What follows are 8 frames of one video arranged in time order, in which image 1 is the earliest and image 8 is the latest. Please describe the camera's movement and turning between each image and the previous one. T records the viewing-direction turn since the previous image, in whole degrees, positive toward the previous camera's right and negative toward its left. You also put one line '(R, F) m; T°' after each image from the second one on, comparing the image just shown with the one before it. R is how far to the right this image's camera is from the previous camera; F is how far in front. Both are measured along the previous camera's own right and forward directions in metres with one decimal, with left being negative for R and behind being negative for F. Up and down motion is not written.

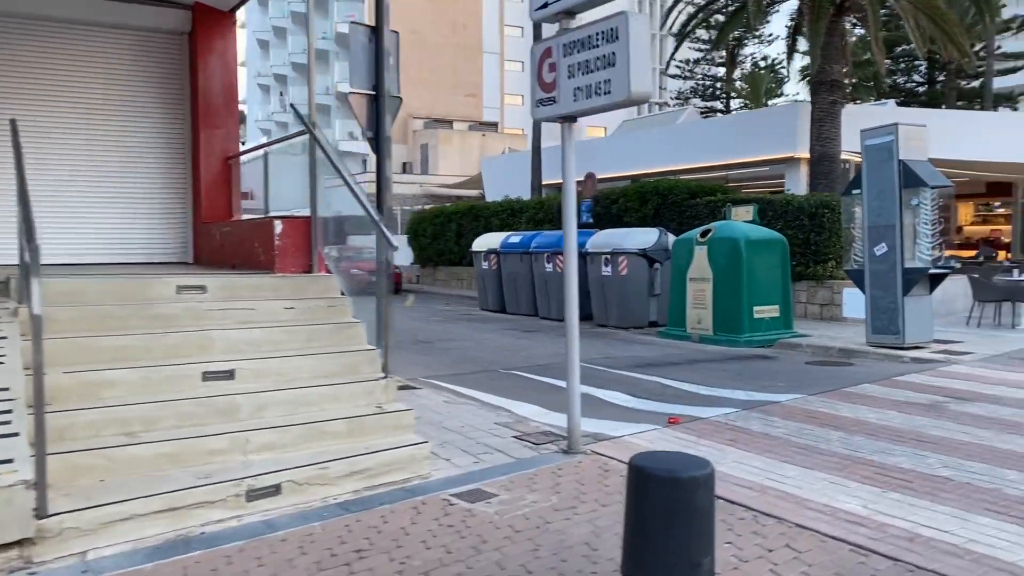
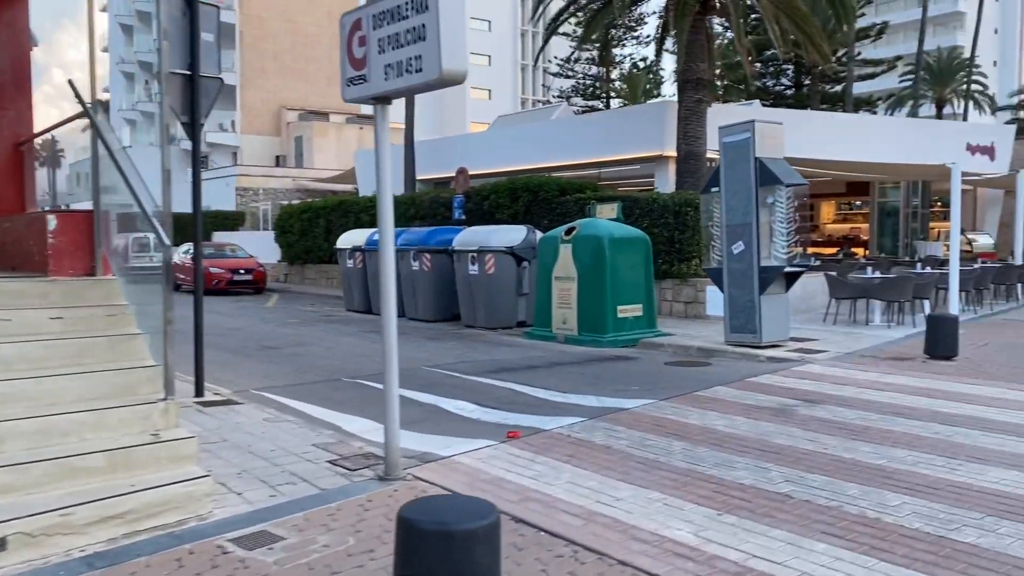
(+0.4, +0.6) m; +7°
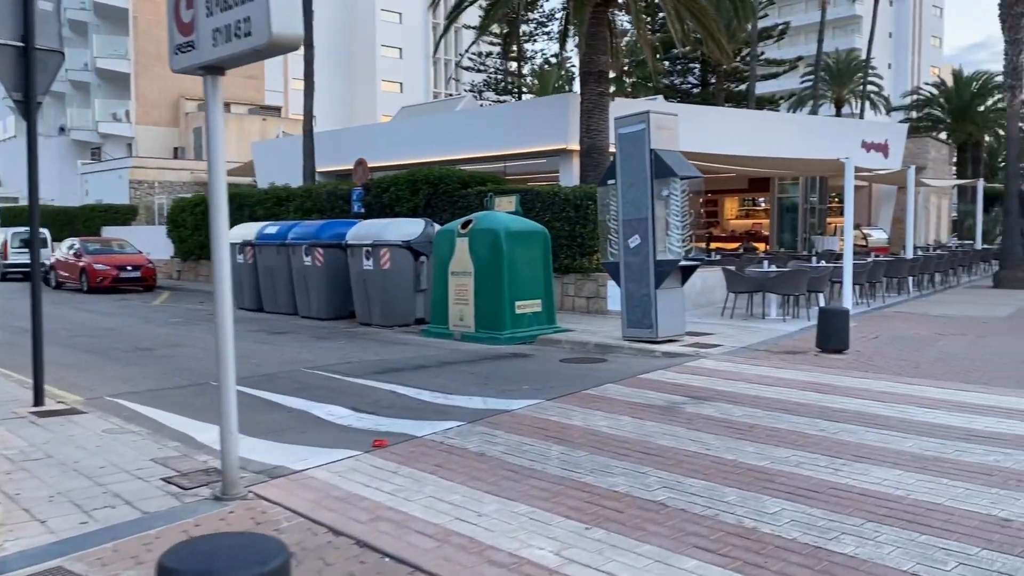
(+0.3, +0.4) m; +6°
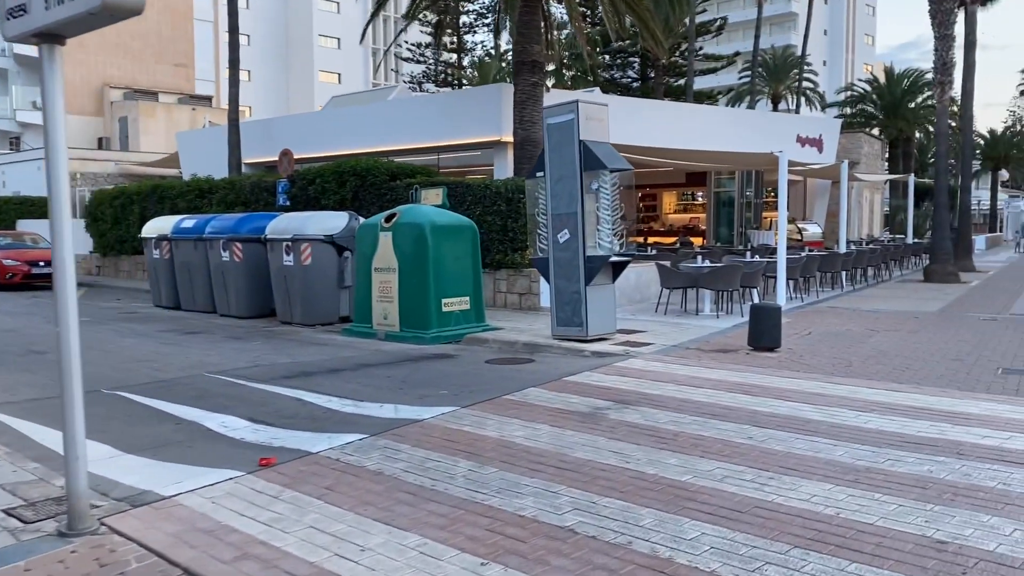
(+0.2, +0.5) m; +4°
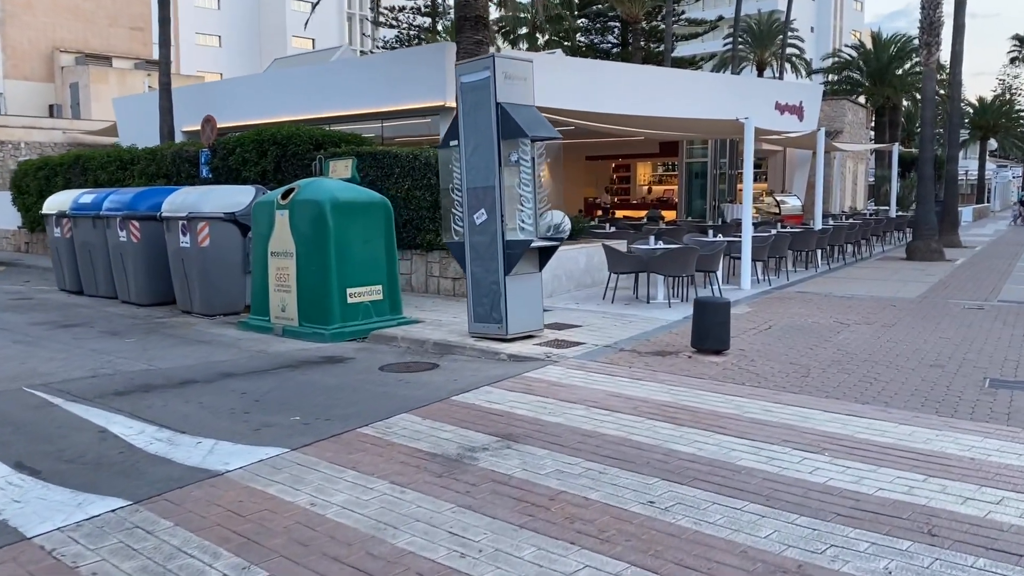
(+0.8, +1.5) m; +1°
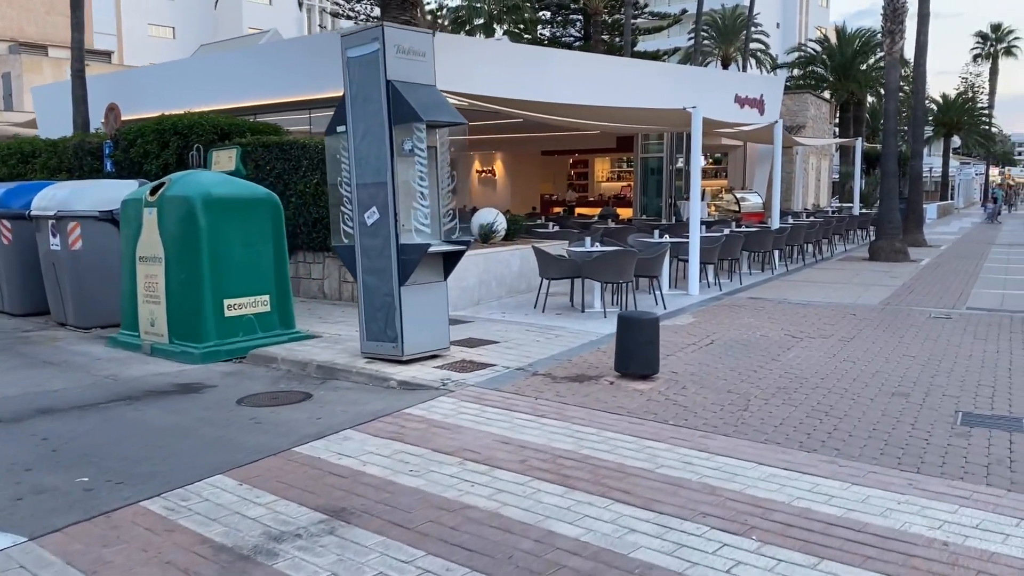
(+0.6, +1.2) m; +2°
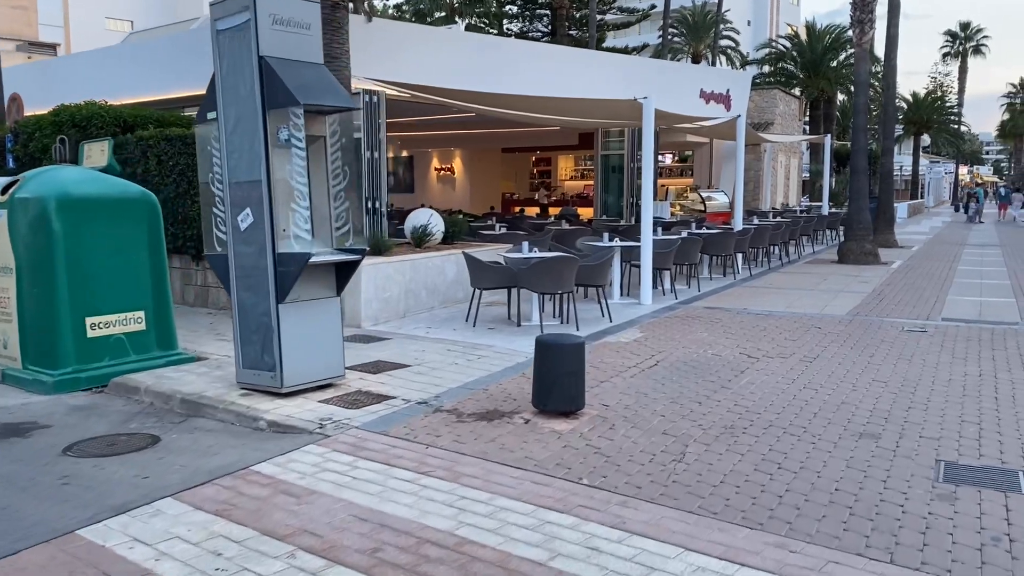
(+0.5, +1.1) m; +2°
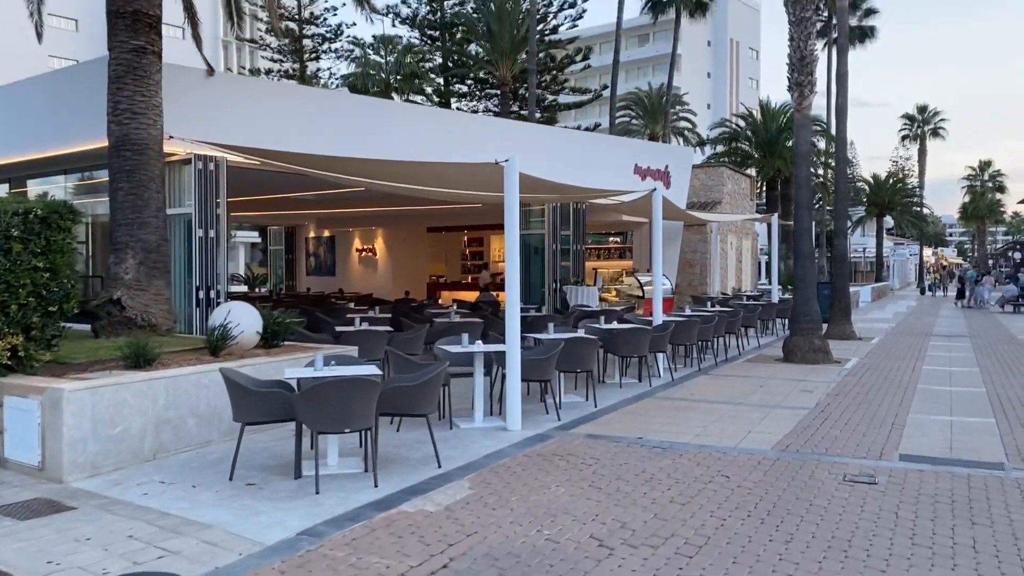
(+1.4, +2.6) m; +2°
